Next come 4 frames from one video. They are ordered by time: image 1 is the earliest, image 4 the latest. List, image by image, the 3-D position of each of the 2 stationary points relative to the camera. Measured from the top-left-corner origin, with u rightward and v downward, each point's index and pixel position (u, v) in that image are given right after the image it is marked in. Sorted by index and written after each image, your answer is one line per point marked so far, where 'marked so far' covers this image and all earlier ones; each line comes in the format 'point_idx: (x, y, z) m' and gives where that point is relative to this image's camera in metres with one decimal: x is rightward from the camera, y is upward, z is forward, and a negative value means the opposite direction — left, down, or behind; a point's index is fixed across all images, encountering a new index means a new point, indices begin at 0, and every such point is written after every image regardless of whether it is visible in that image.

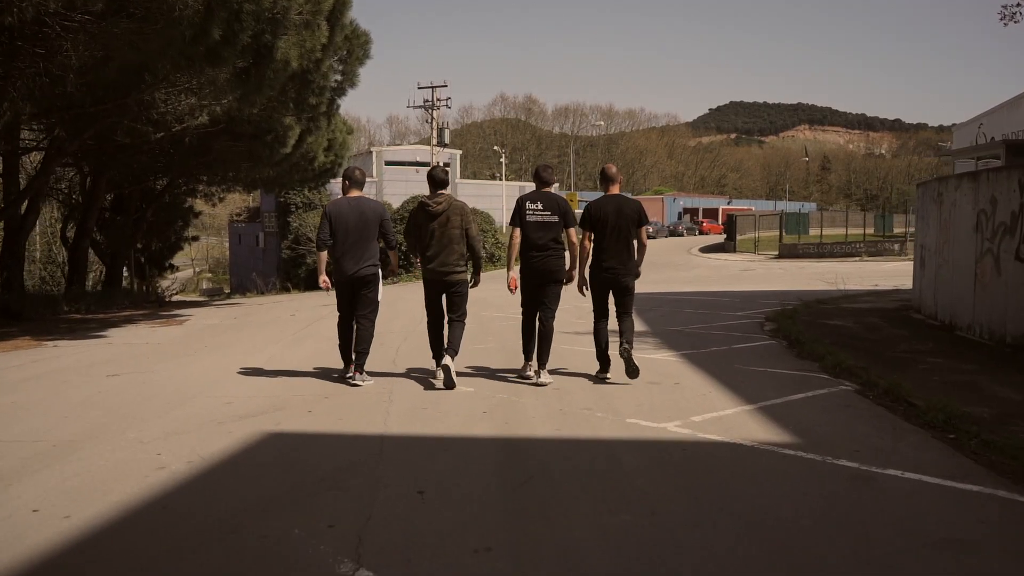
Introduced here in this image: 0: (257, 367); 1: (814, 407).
0: (-2.7, -0.8, +9.4) m
1: (+2.1, -0.8, +5.9) m
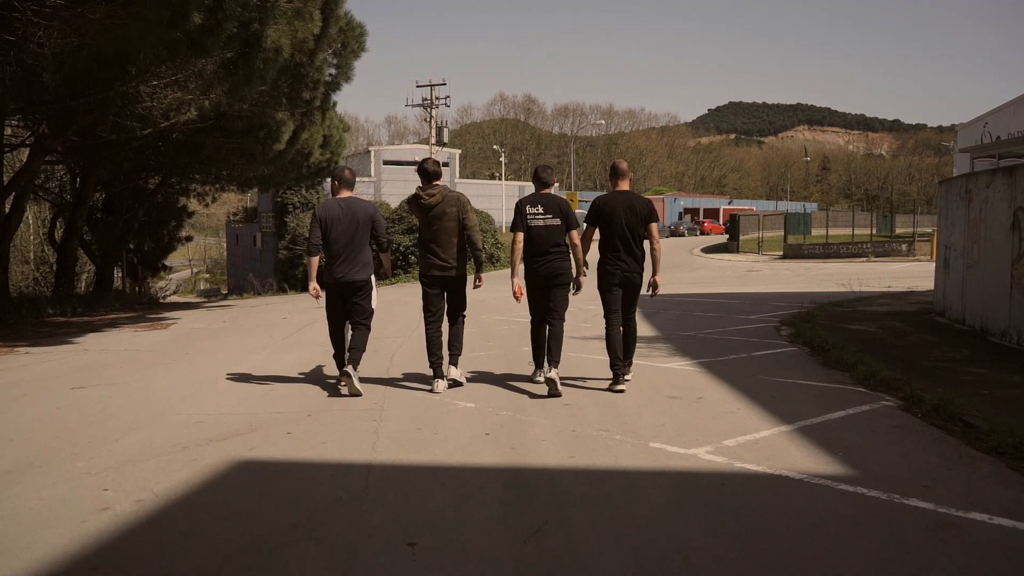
0: (-2.7, -0.9, +8.7) m
1: (+2.1, -0.9, +5.2) m
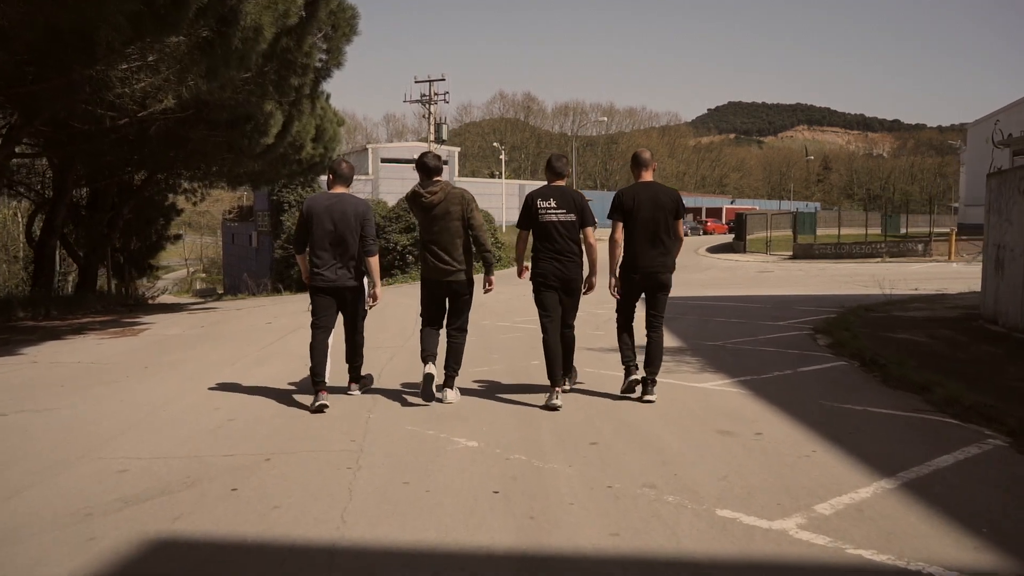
0: (-2.6, -0.9, +7.5) m
1: (+2.2, -0.9, +4.0) m
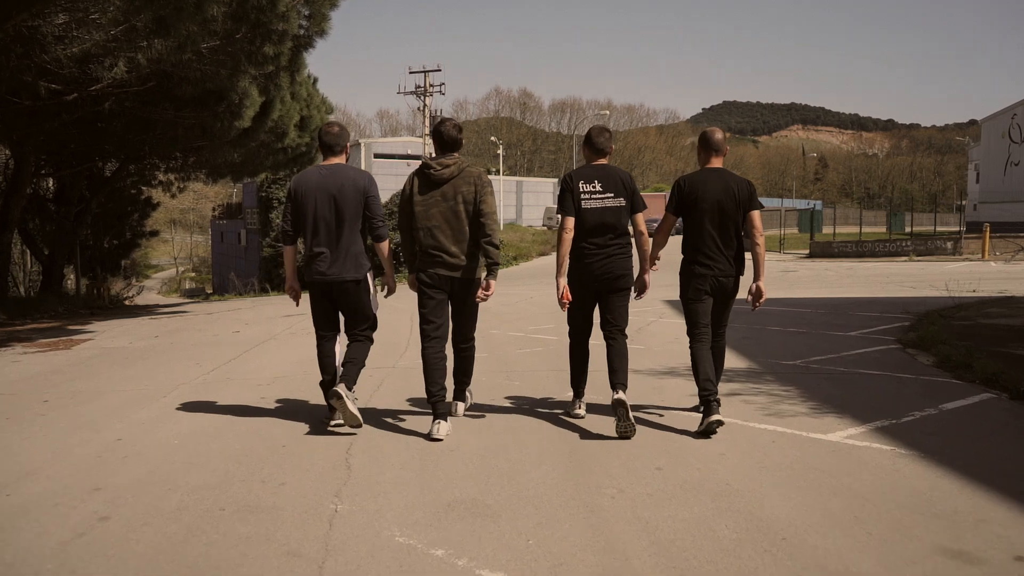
0: (-2.4, -0.9, +5.3) m
1: (+2.5, -1.0, +1.8) m
